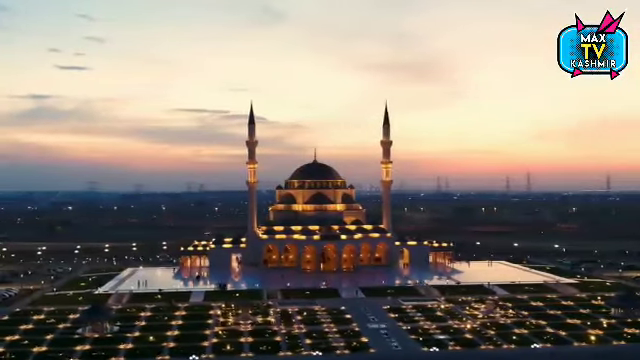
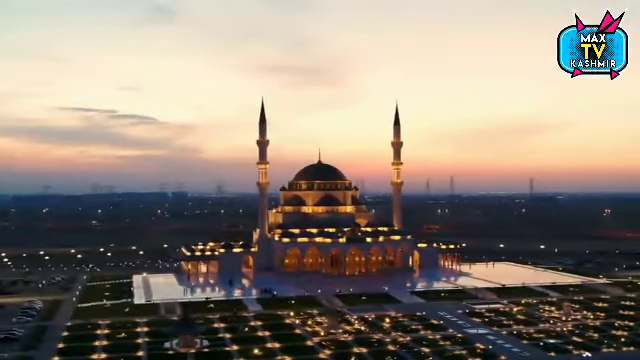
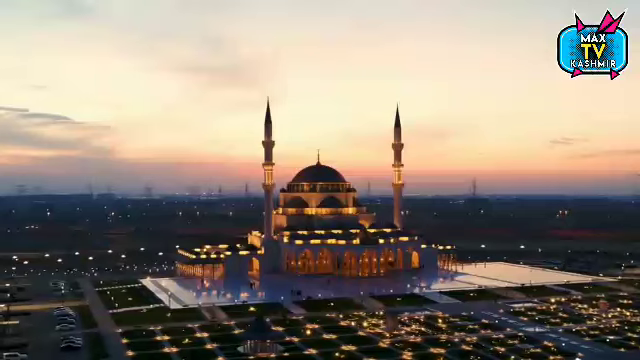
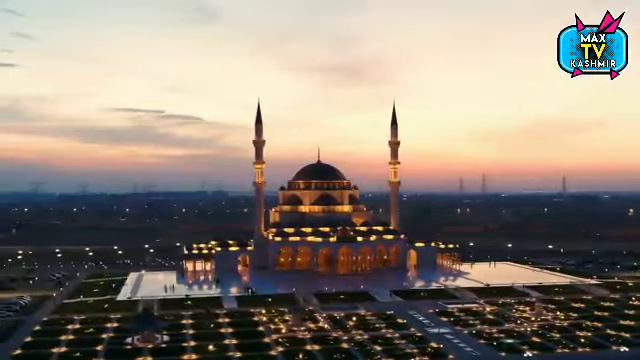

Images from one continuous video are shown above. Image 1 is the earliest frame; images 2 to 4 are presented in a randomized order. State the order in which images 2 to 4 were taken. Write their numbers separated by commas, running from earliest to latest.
4, 2, 3
